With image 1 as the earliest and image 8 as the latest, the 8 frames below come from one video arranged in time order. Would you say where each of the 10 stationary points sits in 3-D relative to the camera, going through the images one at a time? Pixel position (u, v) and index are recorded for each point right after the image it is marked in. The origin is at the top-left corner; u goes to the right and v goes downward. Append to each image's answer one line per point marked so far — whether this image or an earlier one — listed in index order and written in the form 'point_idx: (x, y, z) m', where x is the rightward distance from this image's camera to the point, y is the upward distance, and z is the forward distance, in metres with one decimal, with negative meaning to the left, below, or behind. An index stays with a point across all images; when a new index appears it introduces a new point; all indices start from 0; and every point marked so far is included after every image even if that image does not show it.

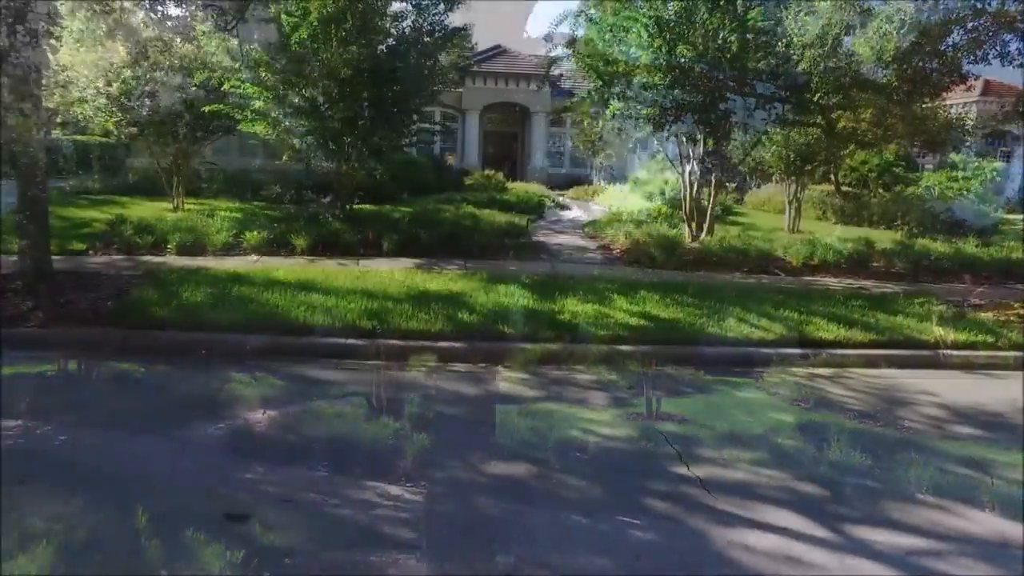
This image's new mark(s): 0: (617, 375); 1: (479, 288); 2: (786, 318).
0: (+0.8, -0.7, +5.5) m
1: (-0.4, 0.0, +7.3) m
2: (+2.7, -0.3, +6.8) m
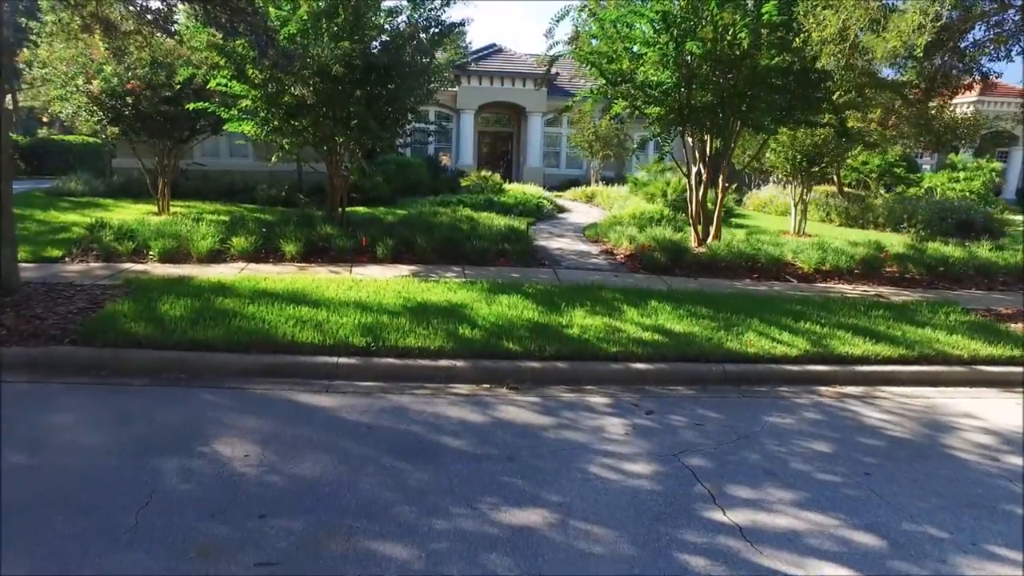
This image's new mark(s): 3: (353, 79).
0: (+0.9, -0.8, +5.1) m
1: (-0.3, -0.1, +6.8) m
2: (+2.8, -0.4, +6.3) m
3: (-2.2, +2.9, +9.3) m
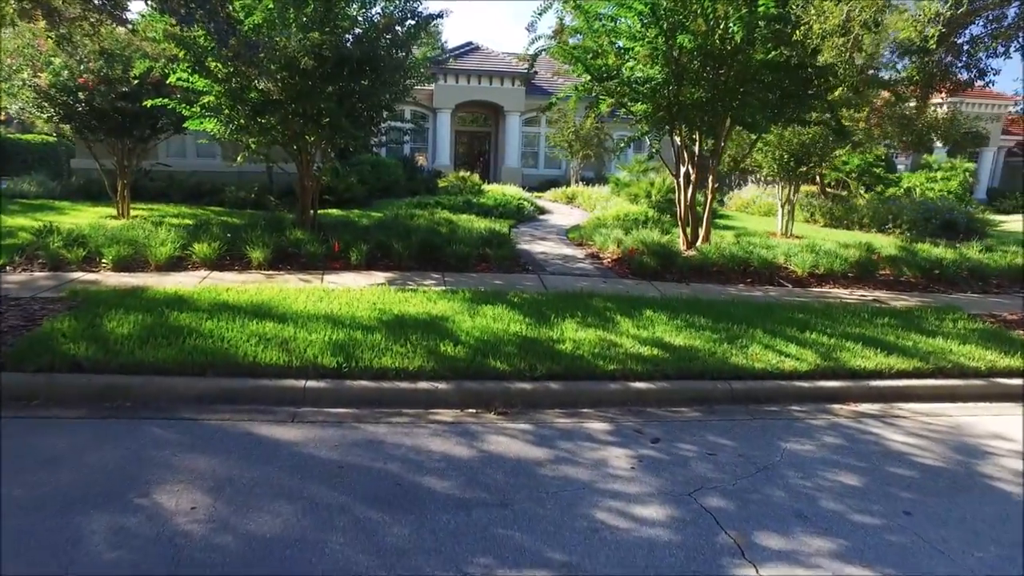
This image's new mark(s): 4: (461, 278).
0: (+0.8, -0.9, +4.6) m
1: (-0.5, -0.2, +6.3) m
2: (+2.7, -0.5, +5.9) m
3: (-2.4, +2.8, +8.7) m
4: (-0.6, +0.1, +8.4) m
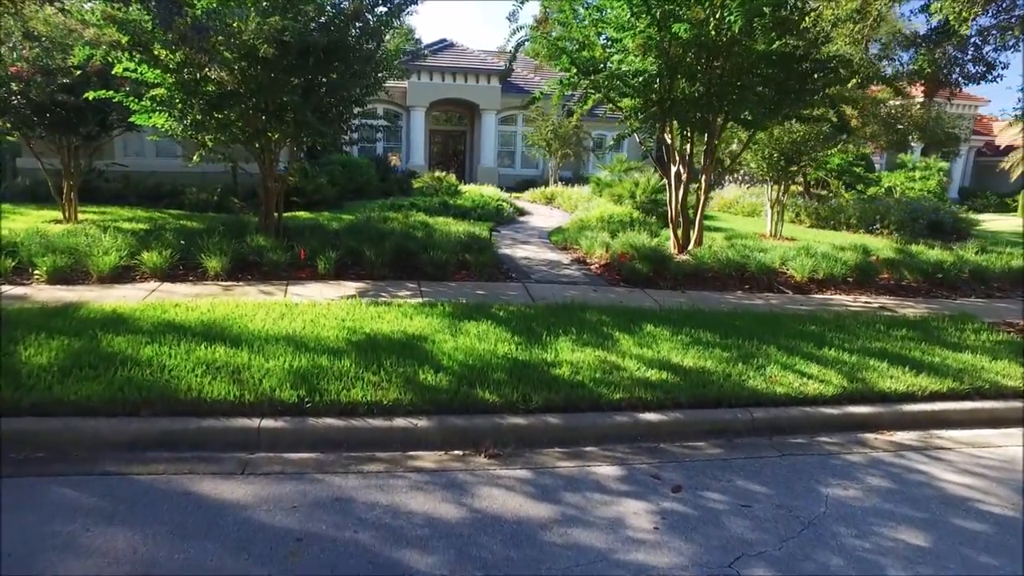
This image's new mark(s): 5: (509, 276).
0: (+0.8, -1.0, +3.9) m
1: (-0.6, -0.3, +5.6) m
2: (+2.6, -0.6, +5.3) m
3: (-2.7, +2.6, +7.9) m
4: (-0.8, 0.0, +7.7) m
5: (0.0, +0.2, +8.7) m
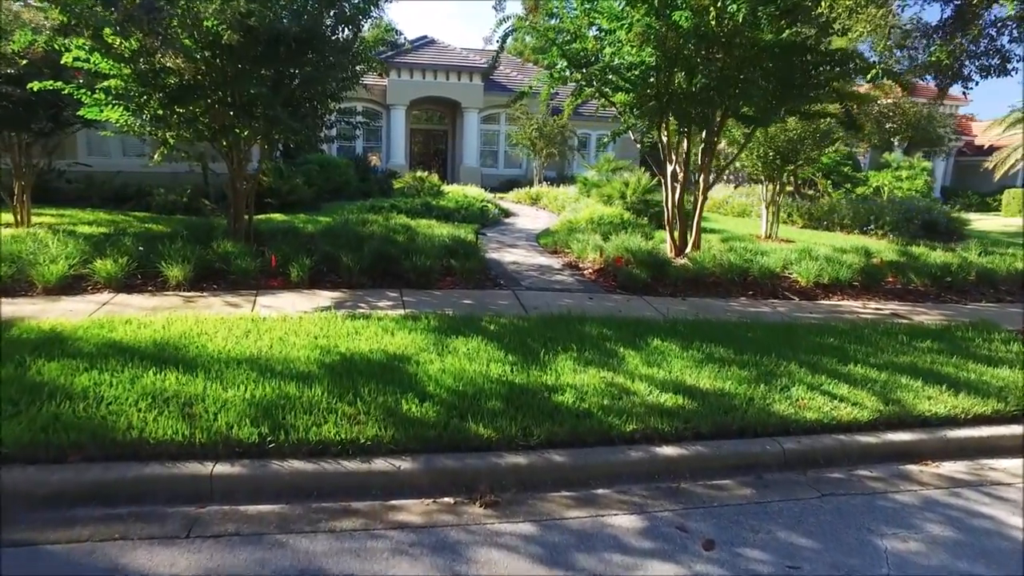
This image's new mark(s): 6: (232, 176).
0: (+0.8, -1.1, +3.4) m
1: (-0.6, -0.4, +5.0) m
2: (+2.5, -0.7, +4.8) m
3: (-2.8, +2.5, +7.3) m
4: (-0.9, -0.1, +7.1) m
5: (-0.2, +0.1, +8.1) m
6: (-3.6, +1.5, +8.7) m
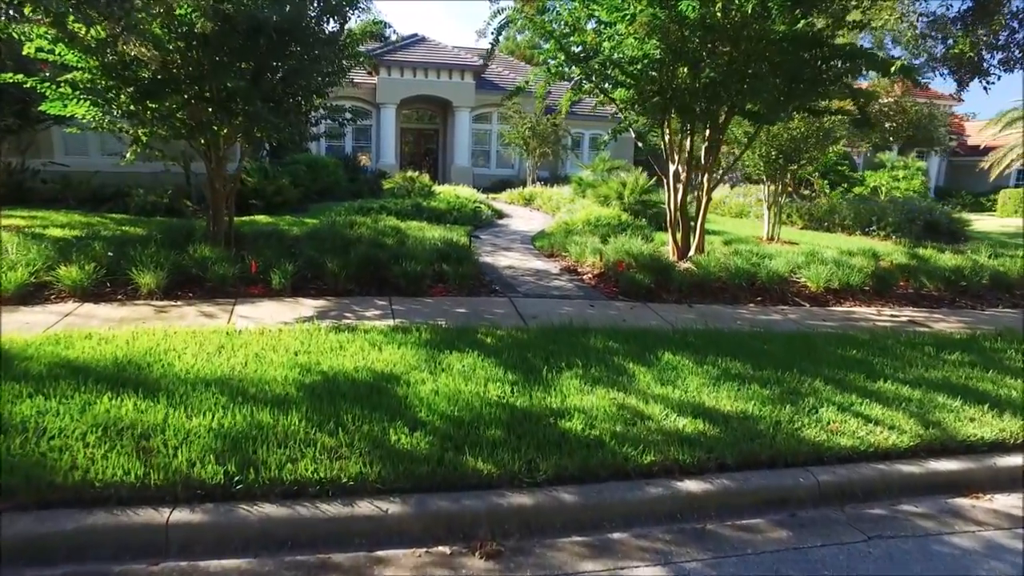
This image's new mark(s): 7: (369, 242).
0: (+0.8, -1.2, +2.9) m
1: (-0.6, -0.5, +4.6) m
2: (+2.5, -0.7, +4.4) m
3: (-2.8, +2.4, +6.8) m
4: (-1.0, -0.2, +6.6) m
5: (-0.2, 0.0, +7.7) m
6: (-3.7, +1.4, +8.2) m
7: (-1.8, +0.6, +8.4) m
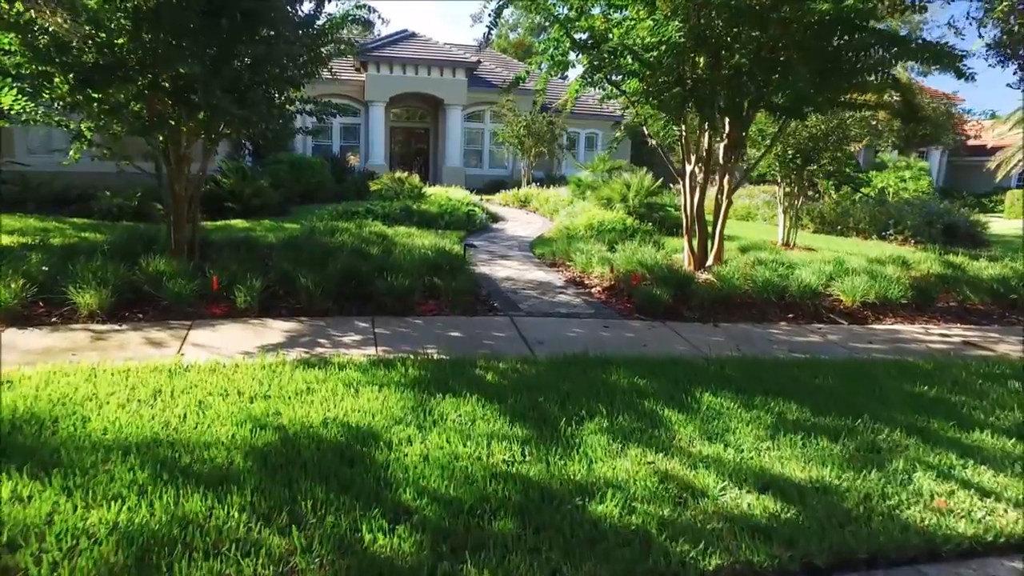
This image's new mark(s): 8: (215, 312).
0: (+0.9, -1.3, +2.0) m
1: (-0.6, -0.7, +3.6) m
2: (+2.6, -0.9, +3.5) m
3: (-2.8, +2.3, +5.8) m
4: (-0.9, -0.3, +5.7) m
5: (-0.2, -0.2, +6.8) m
6: (-3.7, +1.2, +7.2) m
7: (-1.8, +0.4, +7.4) m
8: (-2.6, -0.2, +6.0) m
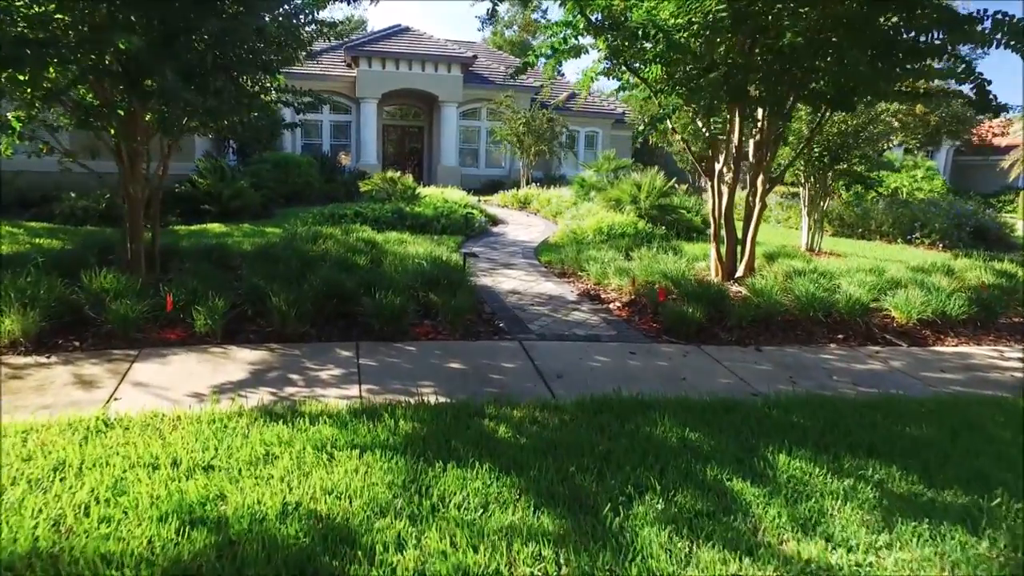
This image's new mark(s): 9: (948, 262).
0: (+1.0, -1.5, +1.1) m
1: (-0.5, -0.8, +2.7) m
2: (+2.7, -1.0, +2.6) m
3: (-2.7, +2.1, +4.9) m
4: (-0.9, -0.5, +4.8) m
5: (-0.1, -0.3, +5.8) m
6: (-3.6, +1.0, +6.2) m
7: (-1.7, +0.2, +6.5) m
8: (-2.6, -0.4, +5.0) m
9: (+6.0, +0.4, +9.2) m
